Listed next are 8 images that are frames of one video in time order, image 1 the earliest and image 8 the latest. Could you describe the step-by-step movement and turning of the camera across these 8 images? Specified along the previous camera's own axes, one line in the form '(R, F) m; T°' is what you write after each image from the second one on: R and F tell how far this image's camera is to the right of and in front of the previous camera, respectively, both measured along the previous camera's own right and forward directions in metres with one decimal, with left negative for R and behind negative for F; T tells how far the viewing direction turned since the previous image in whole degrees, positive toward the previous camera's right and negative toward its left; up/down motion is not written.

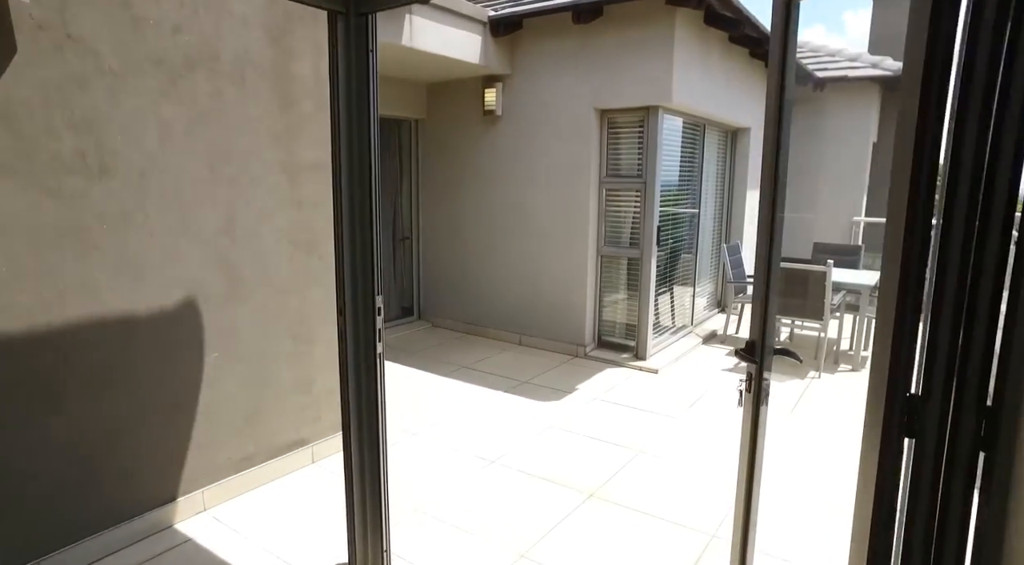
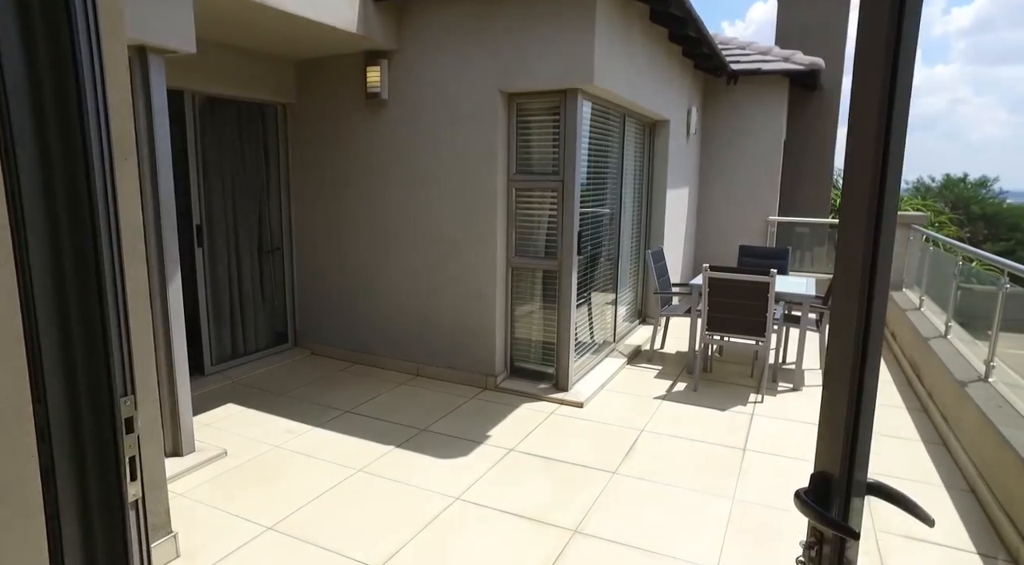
(+0.1, +0.8) m; +9°
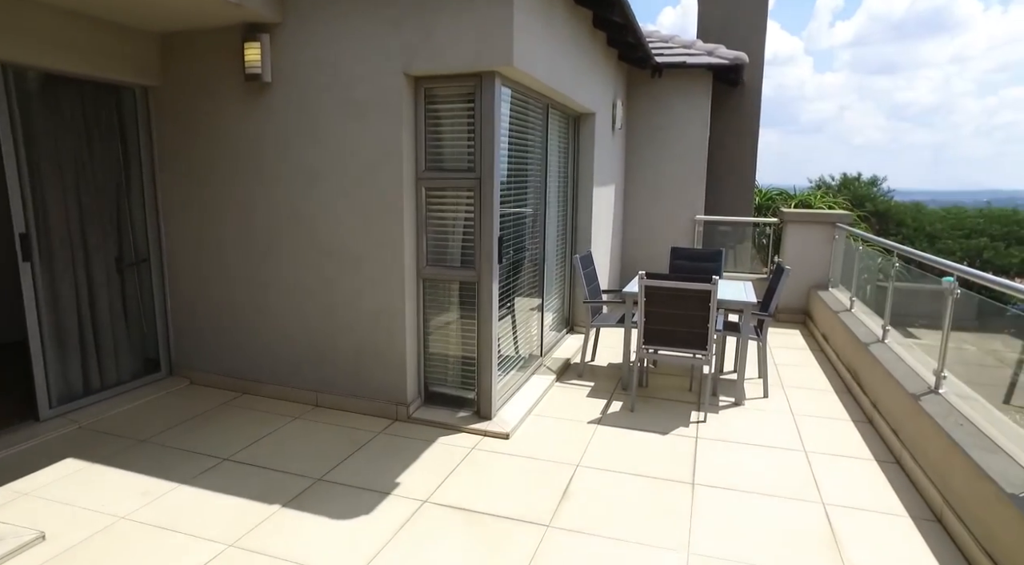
(+0.1, +0.5) m; +7°
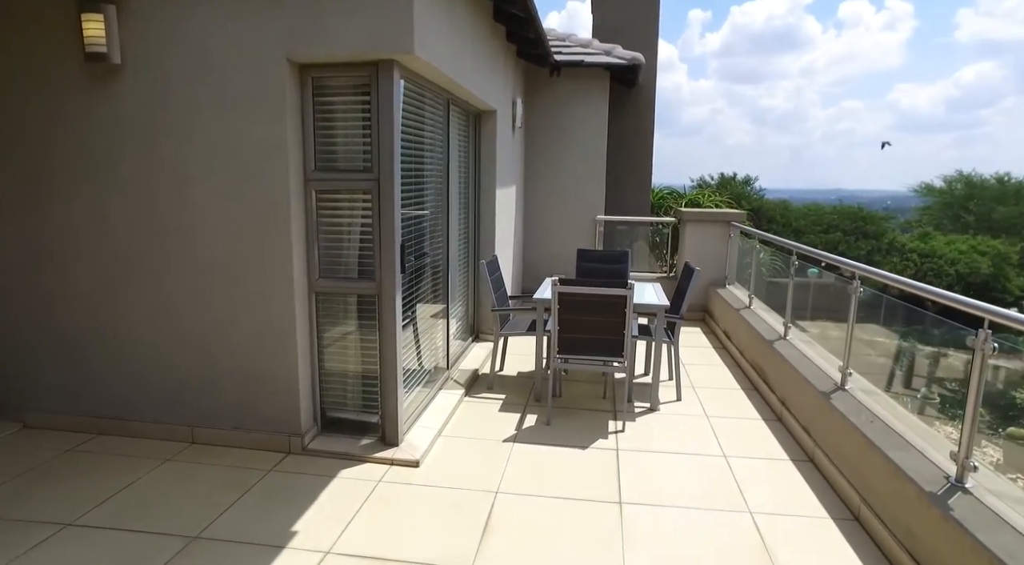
(-0.1, +0.3) m; +10°
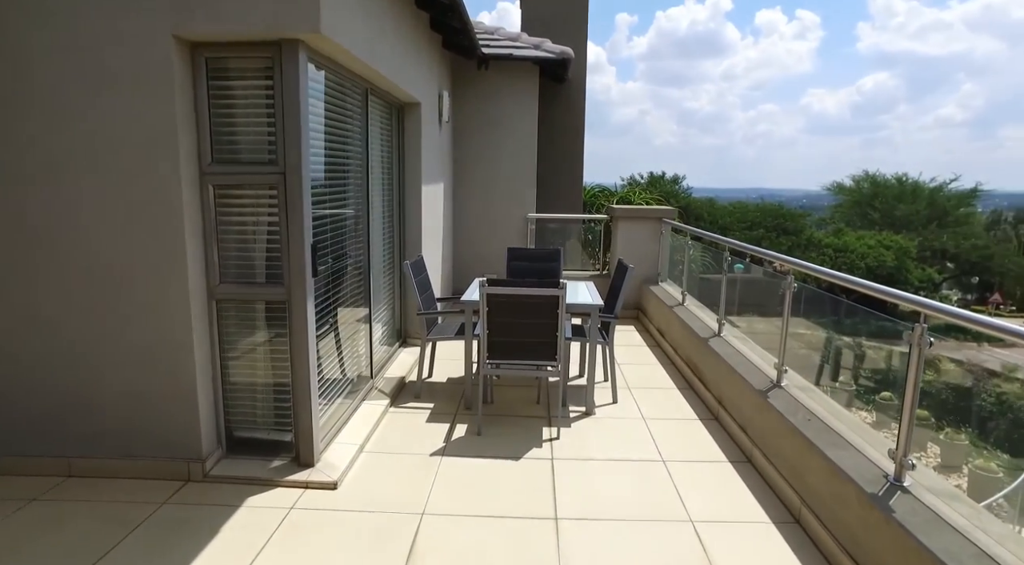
(+0.1, +0.2) m; +6°
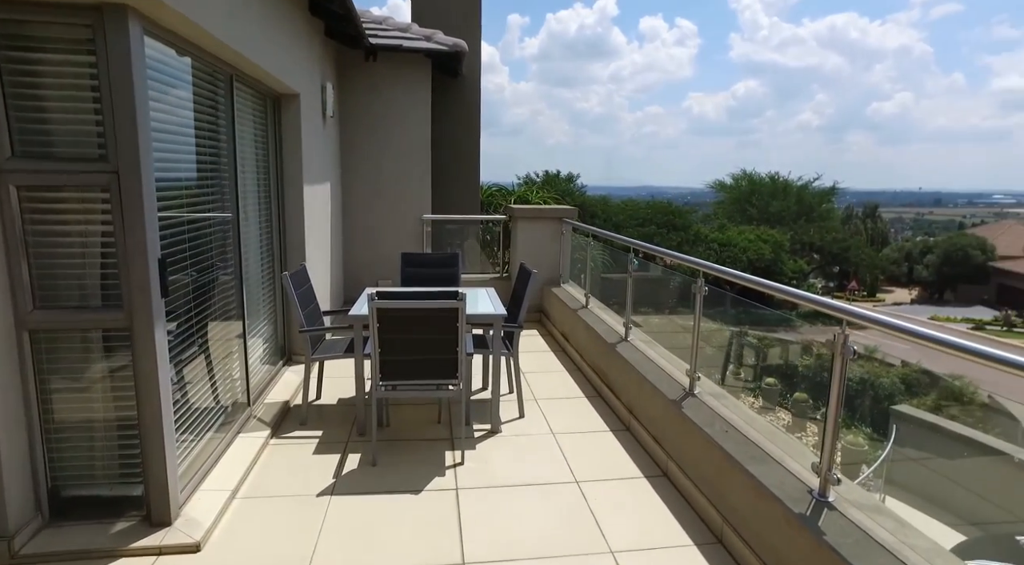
(0.0, +0.3) m; +10°
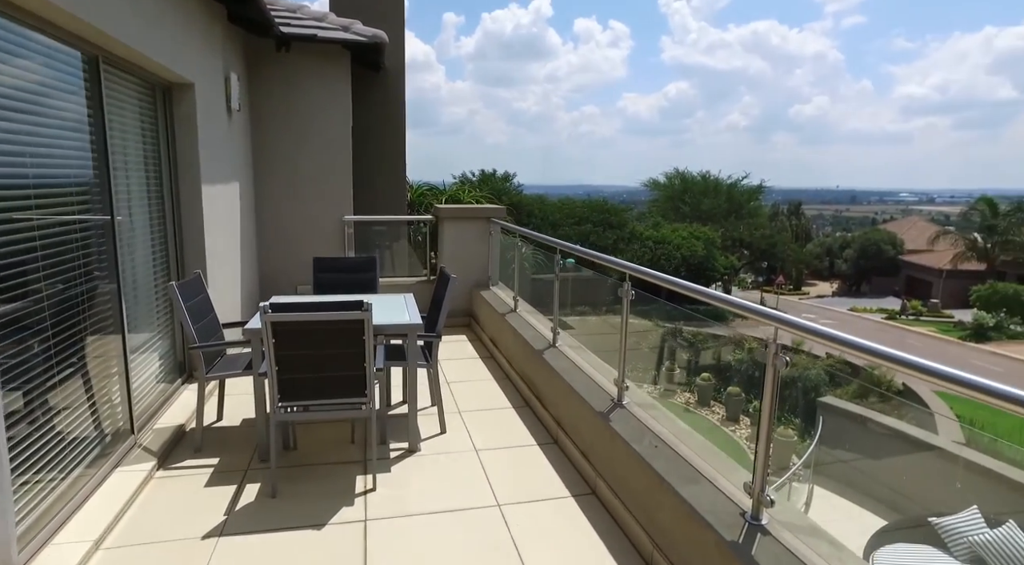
(+0.1, +0.2) m; +6°
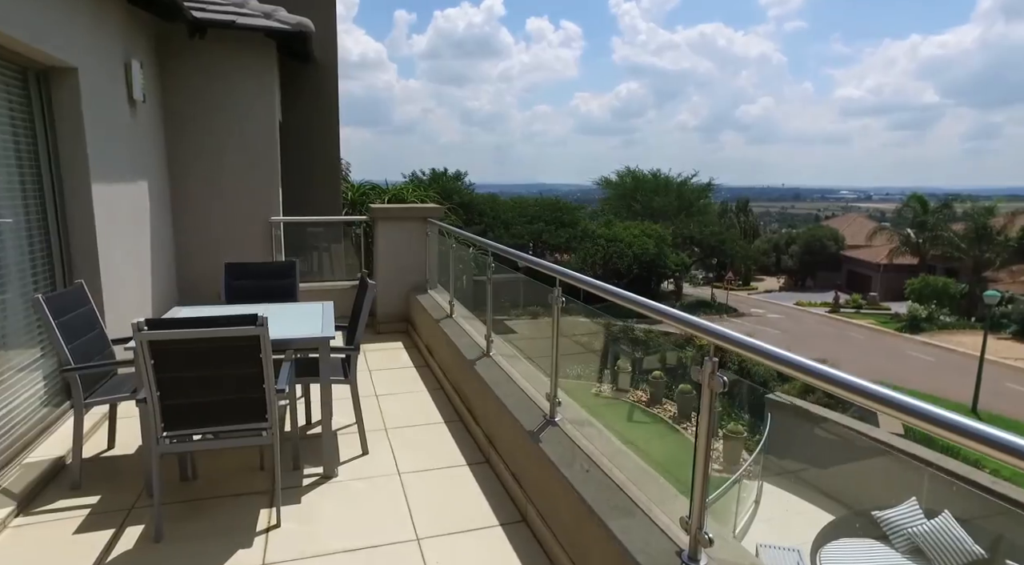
(+0.2, +0.3) m; +4°
